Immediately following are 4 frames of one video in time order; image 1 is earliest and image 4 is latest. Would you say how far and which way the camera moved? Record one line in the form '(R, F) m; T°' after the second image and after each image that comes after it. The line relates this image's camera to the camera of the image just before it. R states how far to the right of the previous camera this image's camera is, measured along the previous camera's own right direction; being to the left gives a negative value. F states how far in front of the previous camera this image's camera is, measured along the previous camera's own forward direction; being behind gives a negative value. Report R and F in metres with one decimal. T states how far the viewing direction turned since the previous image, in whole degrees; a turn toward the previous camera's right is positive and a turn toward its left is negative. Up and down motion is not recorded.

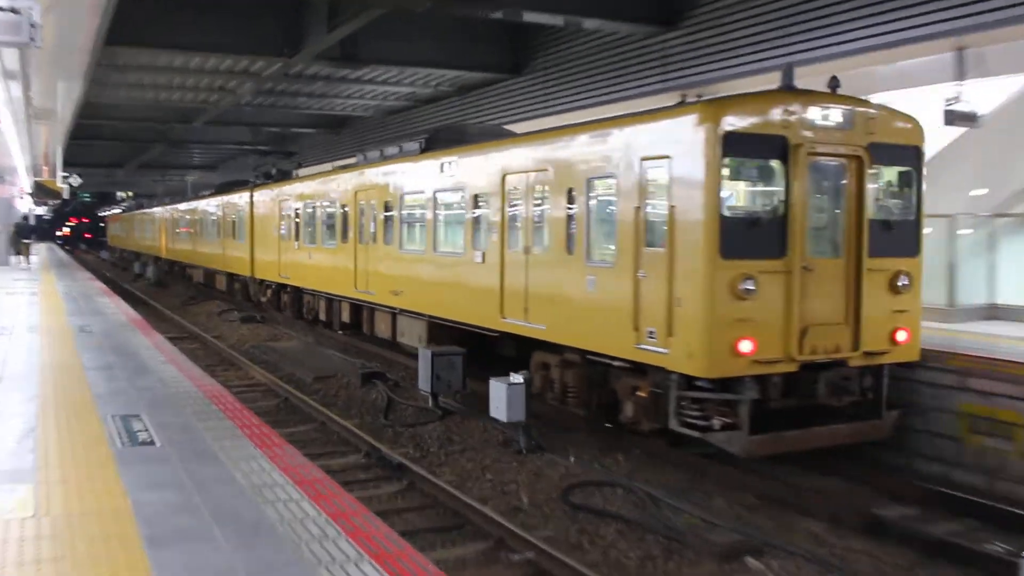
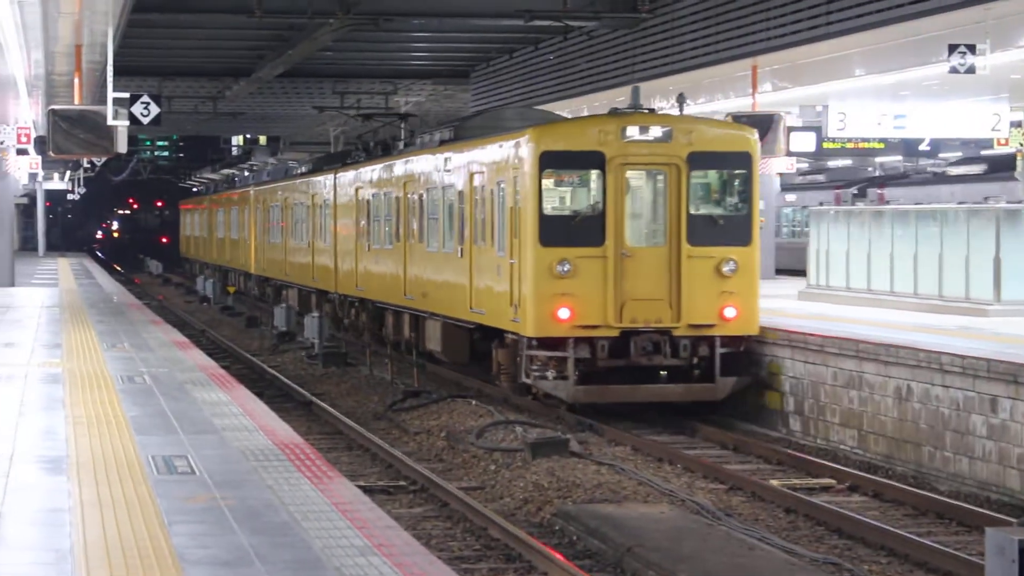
(-2.2, +9.1) m; -9°
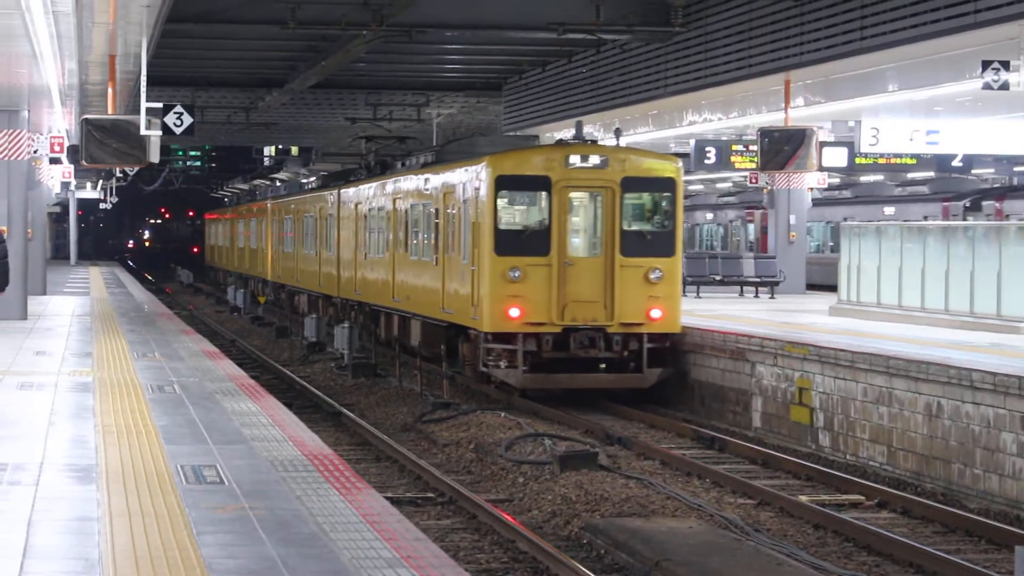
(0.0, 0.0) m; -1°
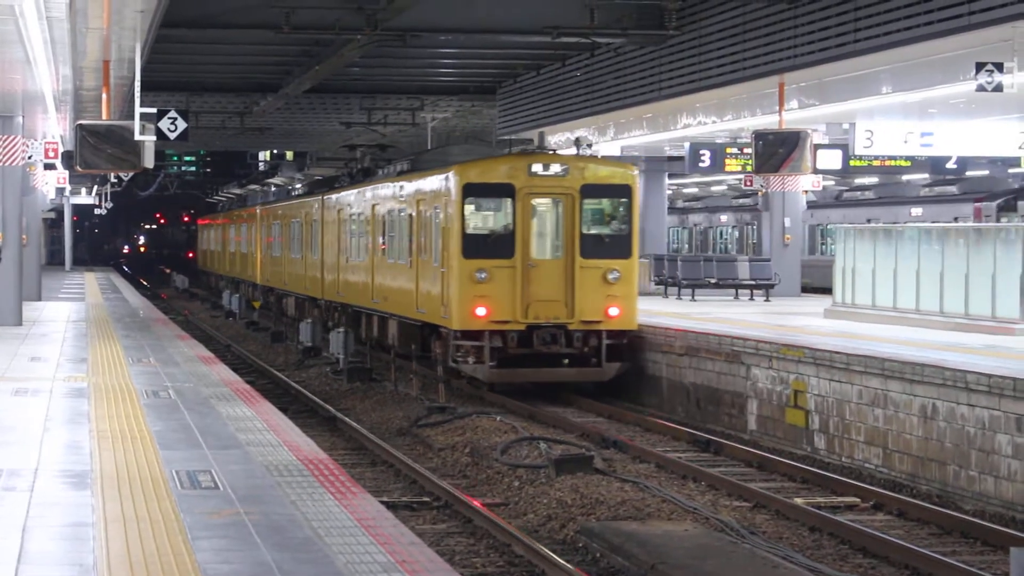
(0.0, 0.0) m; 0°
